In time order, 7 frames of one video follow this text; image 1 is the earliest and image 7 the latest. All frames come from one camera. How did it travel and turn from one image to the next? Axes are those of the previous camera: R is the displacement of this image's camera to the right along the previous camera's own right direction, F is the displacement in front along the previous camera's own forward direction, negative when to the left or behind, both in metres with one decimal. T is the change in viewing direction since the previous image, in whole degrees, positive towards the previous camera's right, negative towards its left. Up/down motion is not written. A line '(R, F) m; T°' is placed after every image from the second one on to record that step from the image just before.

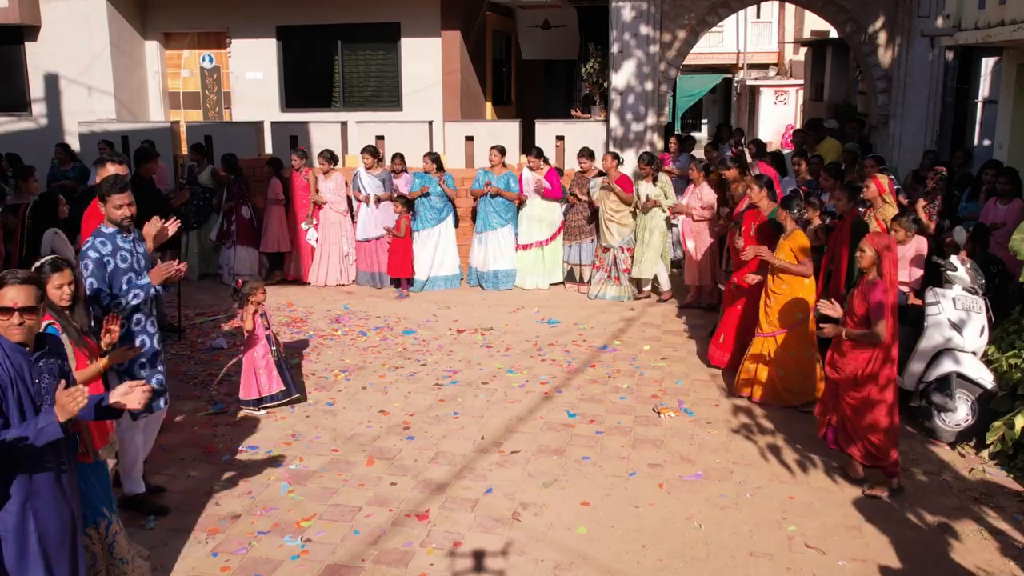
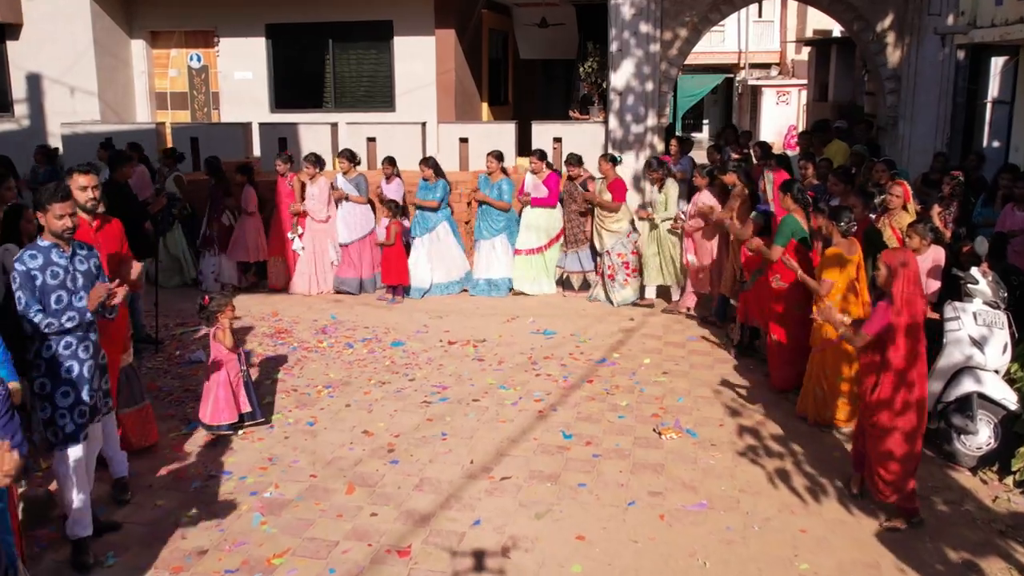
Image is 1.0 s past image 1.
(+0.1, +0.4) m; 0°
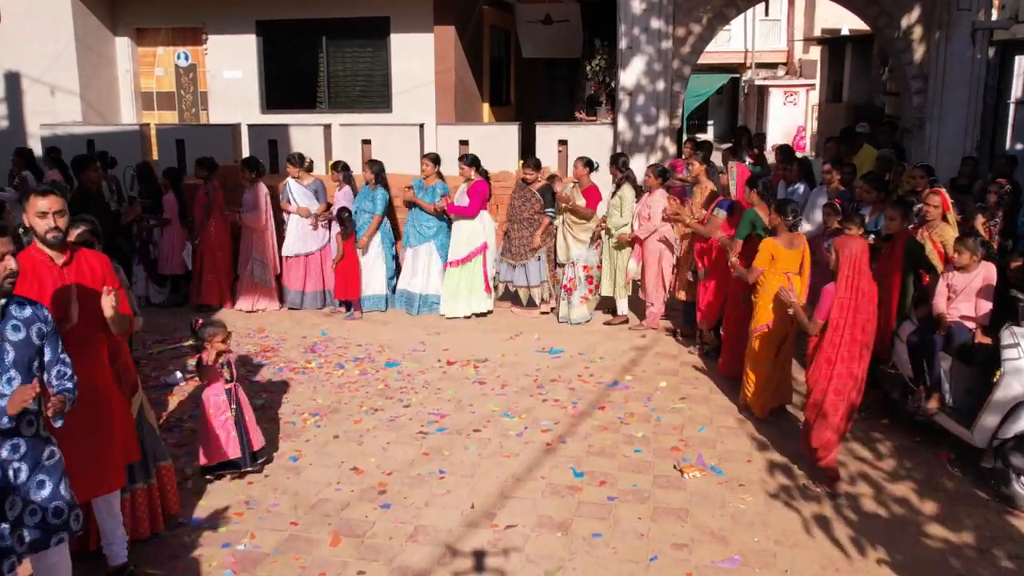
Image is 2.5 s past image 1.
(0.0, +0.6) m; 0°
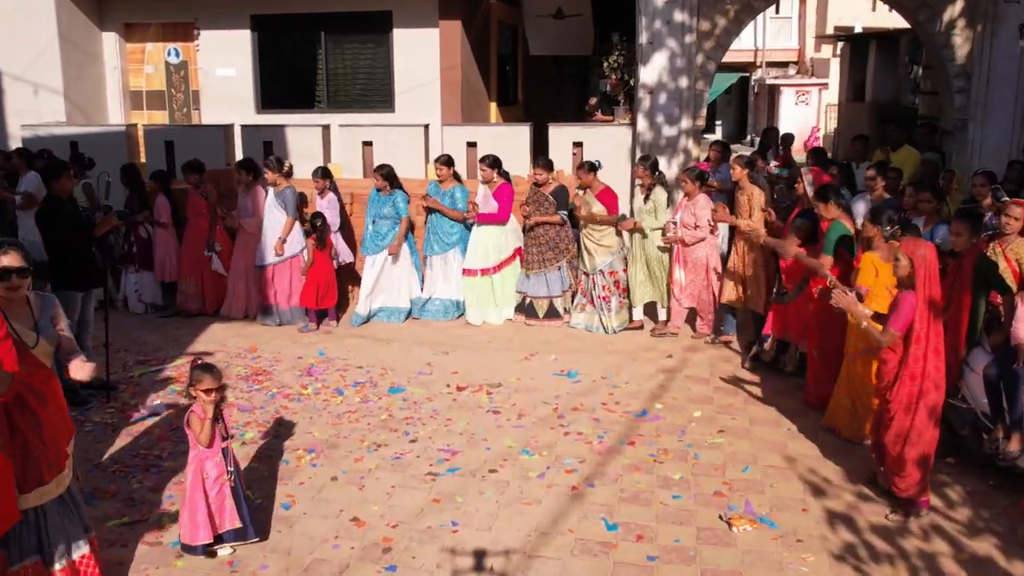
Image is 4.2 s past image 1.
(-0.1, +0.7) m; 0°
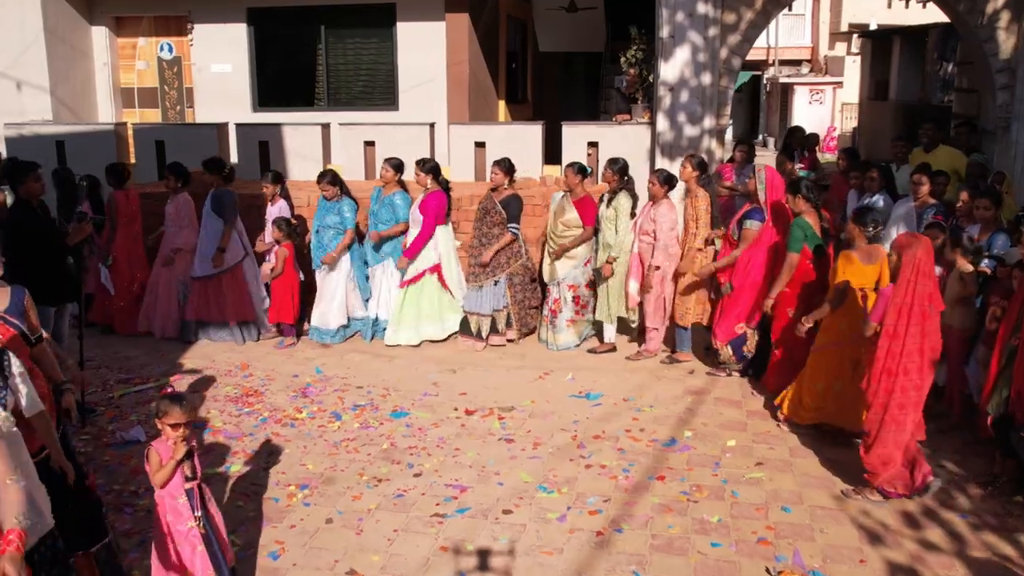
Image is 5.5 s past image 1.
(-0.1, +0.6) m; 0°
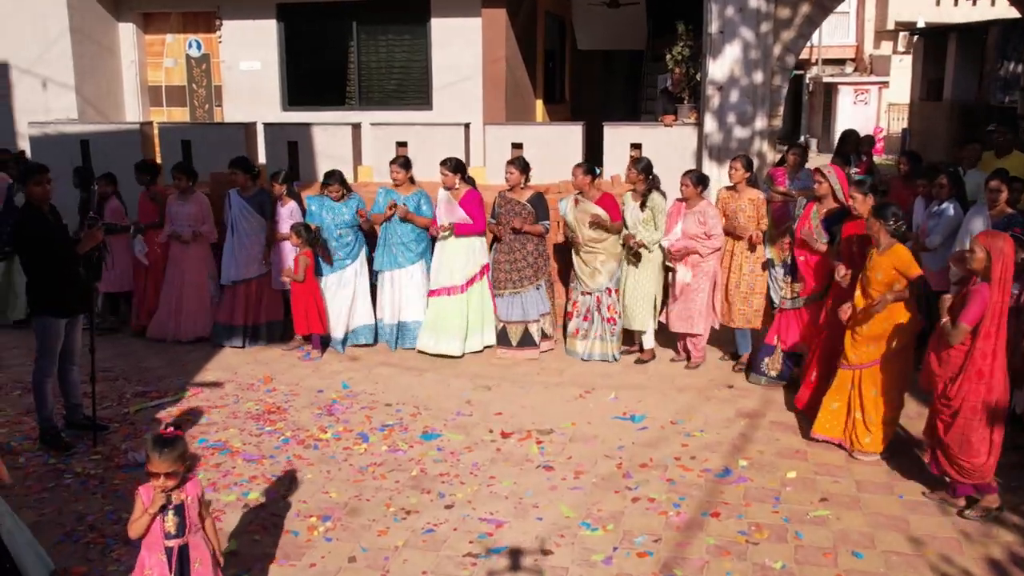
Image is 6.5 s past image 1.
(-0.1, +0.5) m; -2°
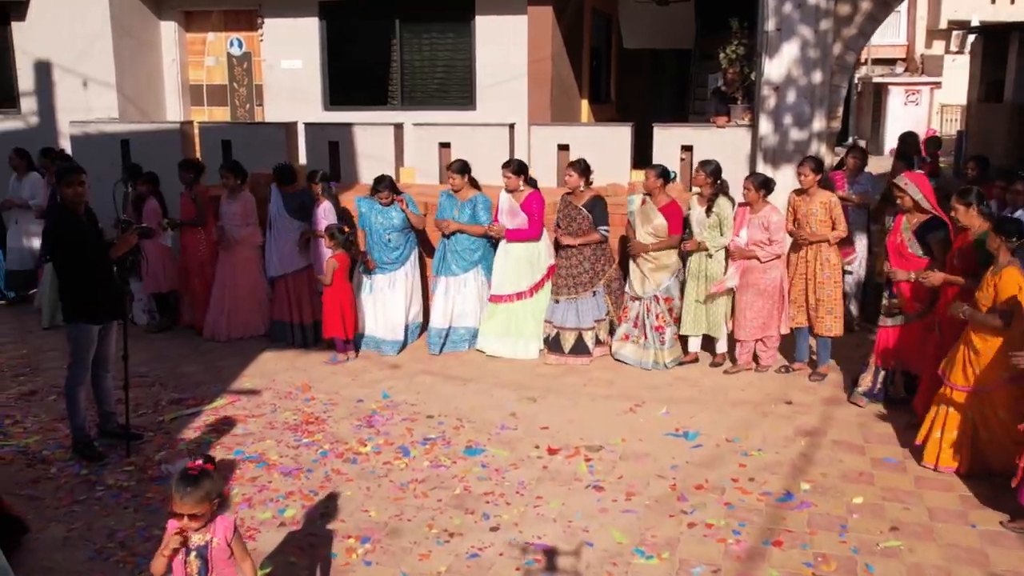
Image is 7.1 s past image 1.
(-0.1, +0.3) m; -2°
